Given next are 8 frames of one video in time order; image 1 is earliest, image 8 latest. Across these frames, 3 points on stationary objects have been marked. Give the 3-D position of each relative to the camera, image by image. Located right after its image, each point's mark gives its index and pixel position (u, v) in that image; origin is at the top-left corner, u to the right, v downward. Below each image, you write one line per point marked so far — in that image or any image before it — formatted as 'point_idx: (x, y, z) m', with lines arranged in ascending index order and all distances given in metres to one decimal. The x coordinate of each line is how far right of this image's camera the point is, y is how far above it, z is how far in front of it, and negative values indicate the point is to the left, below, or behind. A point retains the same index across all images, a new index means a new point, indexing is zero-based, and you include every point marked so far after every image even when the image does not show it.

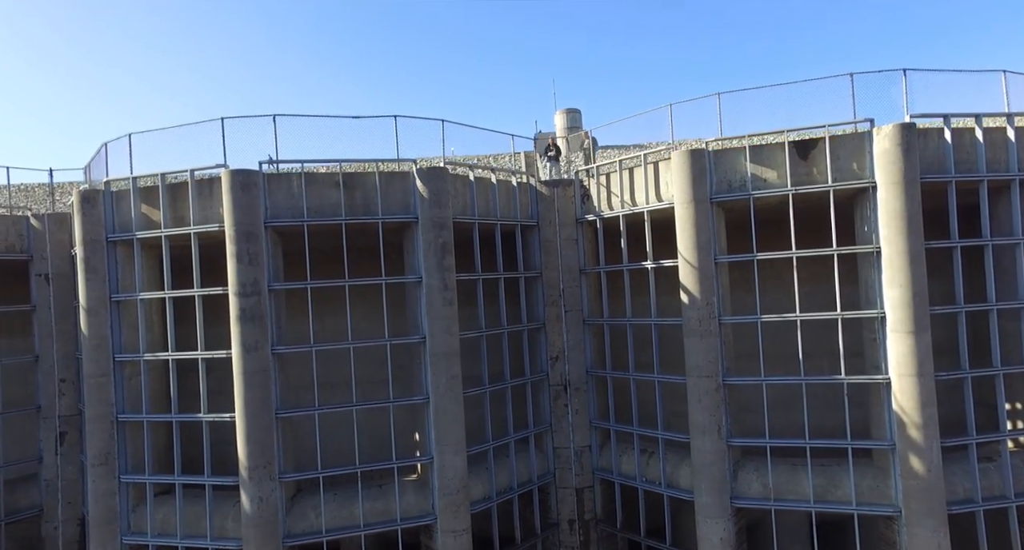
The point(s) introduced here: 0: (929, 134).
0: (+7.9, +2.7, +13.4) m
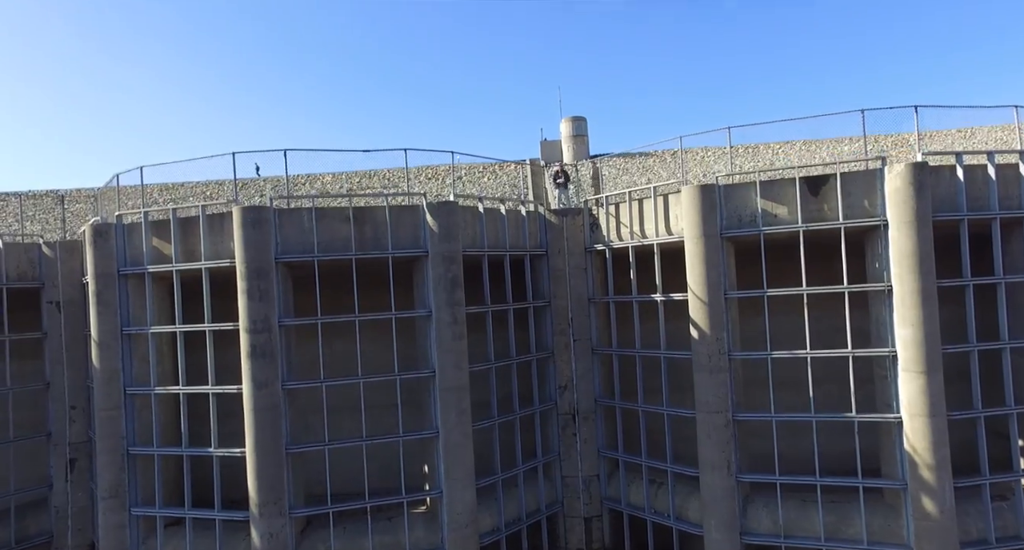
0: (+8.1, +2.0, +13.4) m
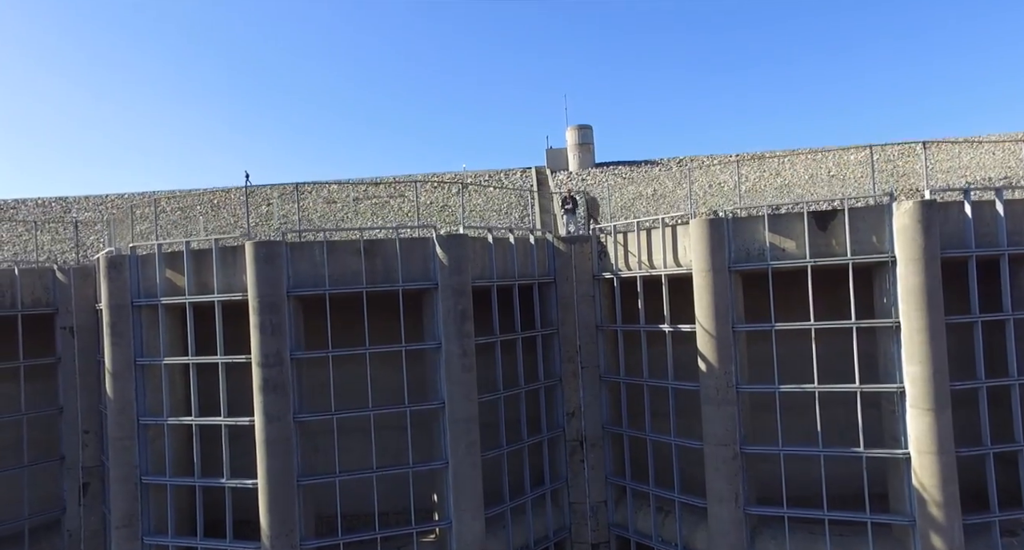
0: (+8.3, +1.3, +13.4) m
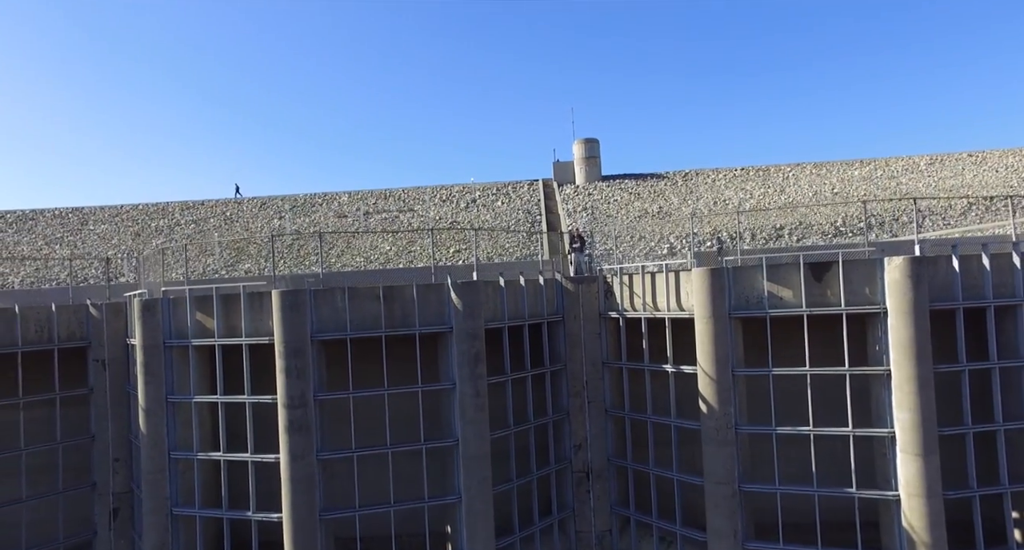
0: (+8.5, +0.3, +14.1) m
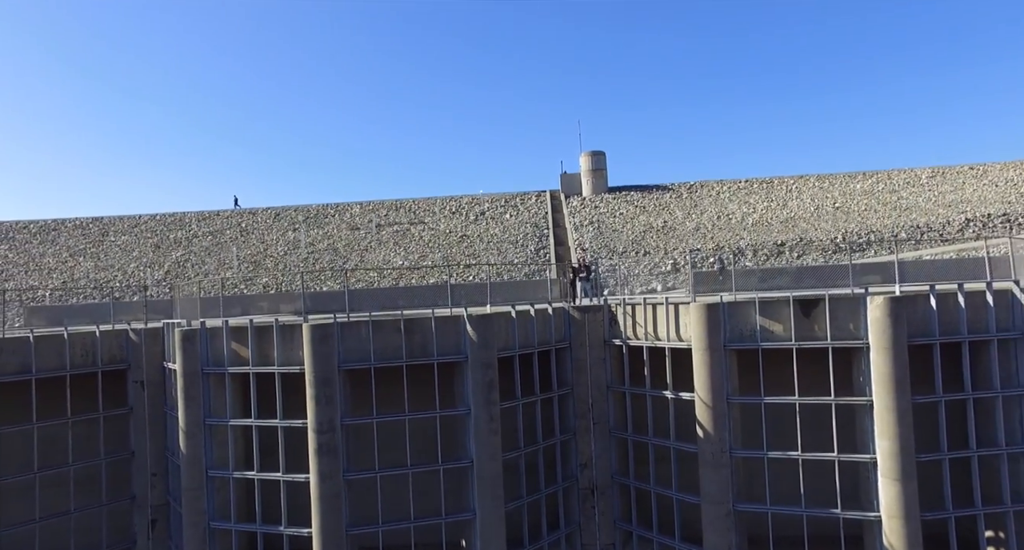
0: (+8.8, -0.5, +15.3) m
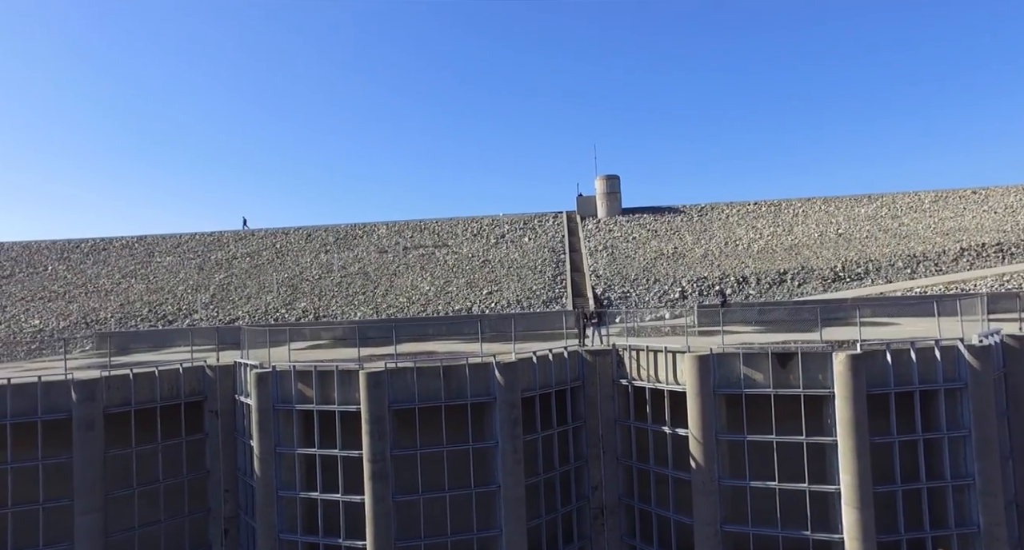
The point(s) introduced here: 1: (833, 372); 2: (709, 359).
0: (+9.3, -2.1, +18.2) m
1: (+8.3, -2.5, +18.2) m
2: (+5.4, -2.3, +19.3) m
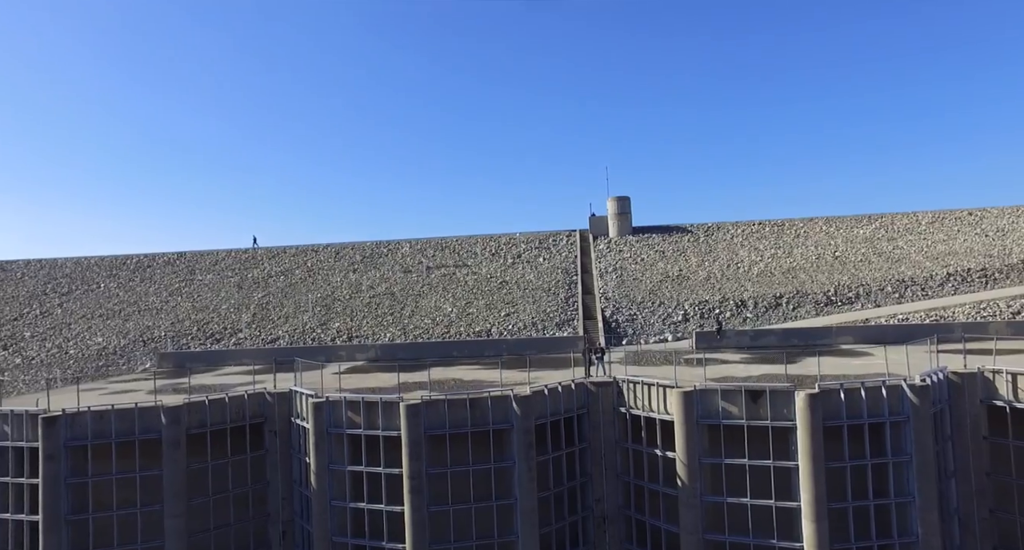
0: (+9.8, -3.6, +21.7) m
1: (+8.7, -4.1, +21.8) m
2: (+5.9, -3.9, +22.9) m
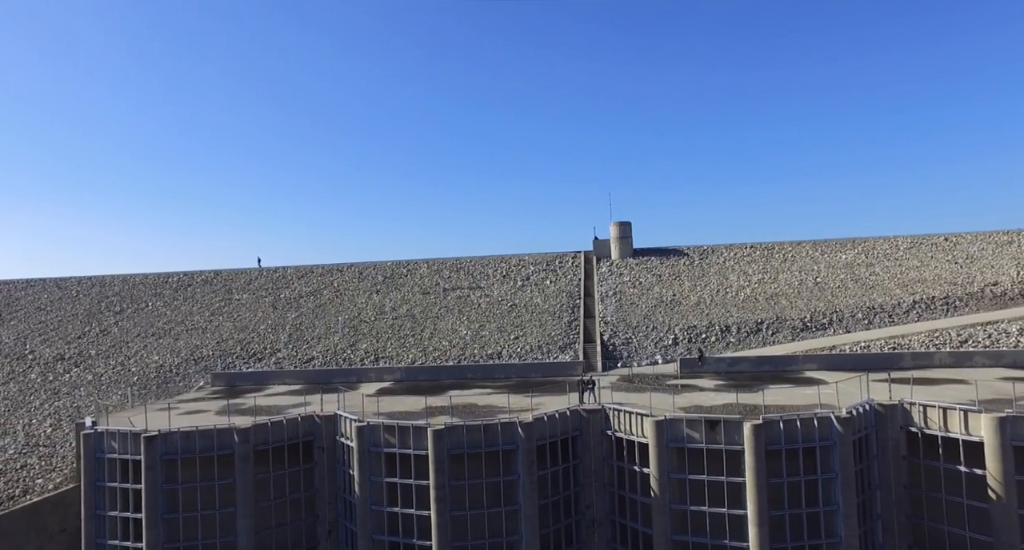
0: (+10.0, -5.7, +27.2) m
1: (+8.9, -6.2, +27.2) m
2: (+6.1, -6.0, +28.5) m
